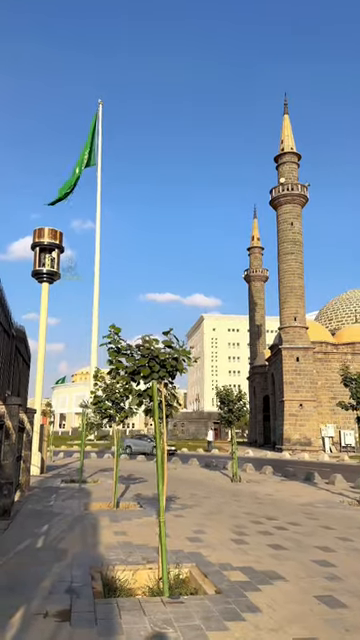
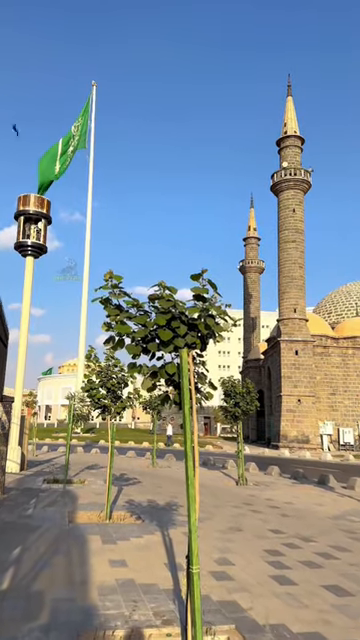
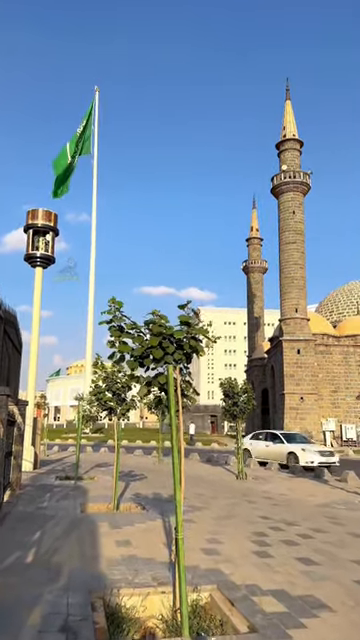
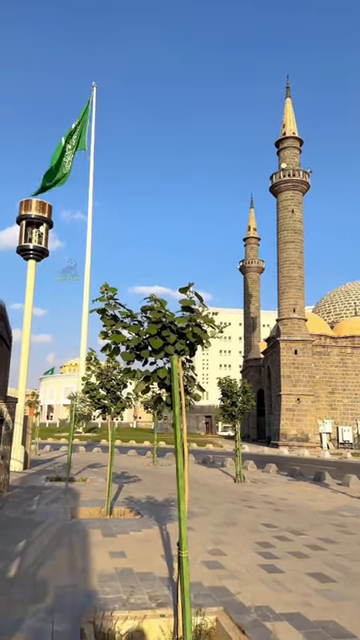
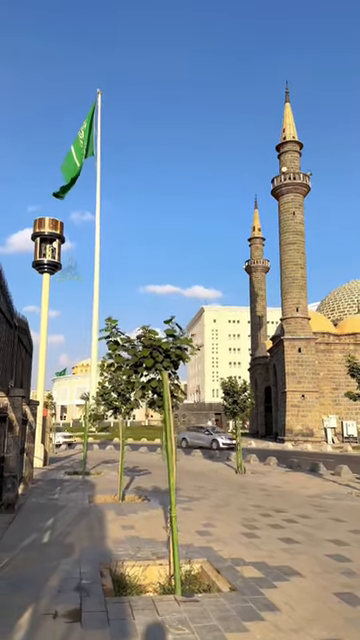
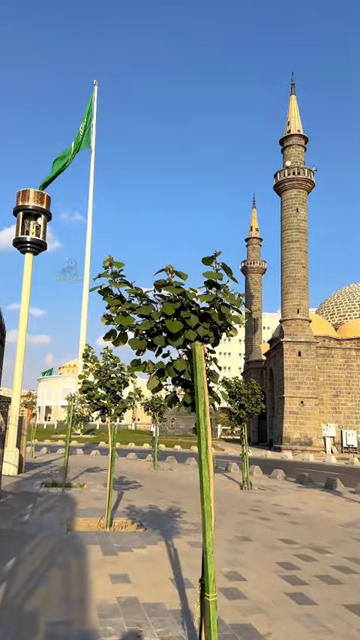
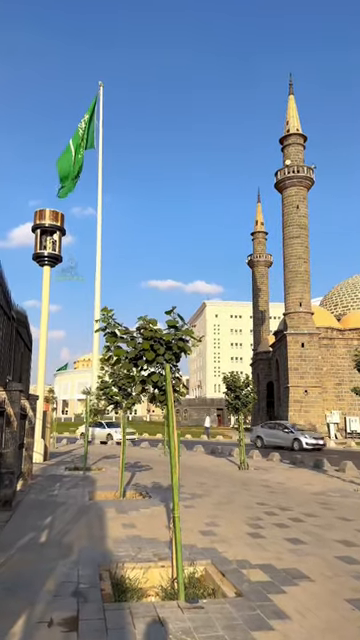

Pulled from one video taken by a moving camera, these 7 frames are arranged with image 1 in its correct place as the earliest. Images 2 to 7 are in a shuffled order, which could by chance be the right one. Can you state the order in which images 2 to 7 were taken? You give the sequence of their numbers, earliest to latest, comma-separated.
5, 7, 3, 4, 2, 6
